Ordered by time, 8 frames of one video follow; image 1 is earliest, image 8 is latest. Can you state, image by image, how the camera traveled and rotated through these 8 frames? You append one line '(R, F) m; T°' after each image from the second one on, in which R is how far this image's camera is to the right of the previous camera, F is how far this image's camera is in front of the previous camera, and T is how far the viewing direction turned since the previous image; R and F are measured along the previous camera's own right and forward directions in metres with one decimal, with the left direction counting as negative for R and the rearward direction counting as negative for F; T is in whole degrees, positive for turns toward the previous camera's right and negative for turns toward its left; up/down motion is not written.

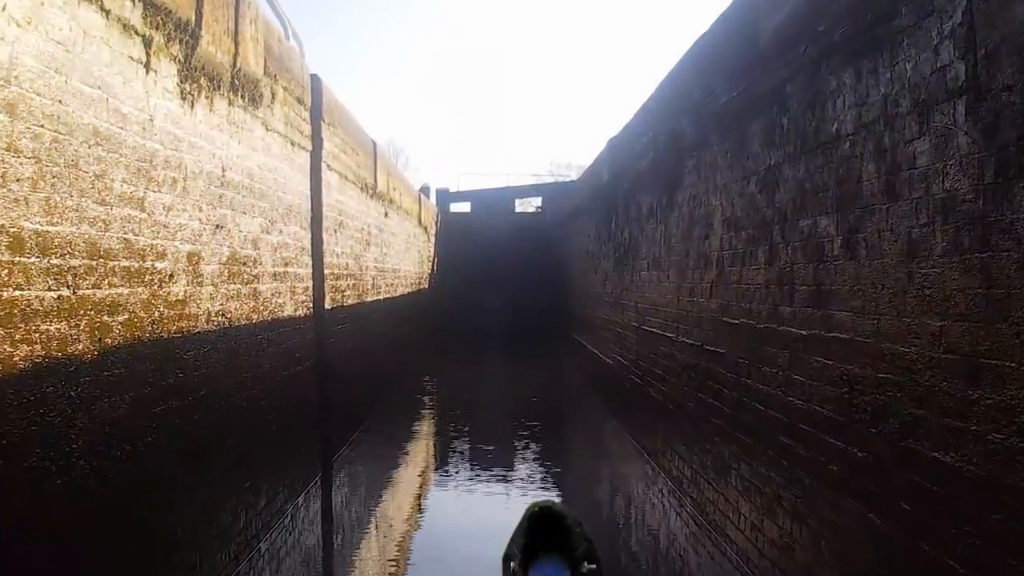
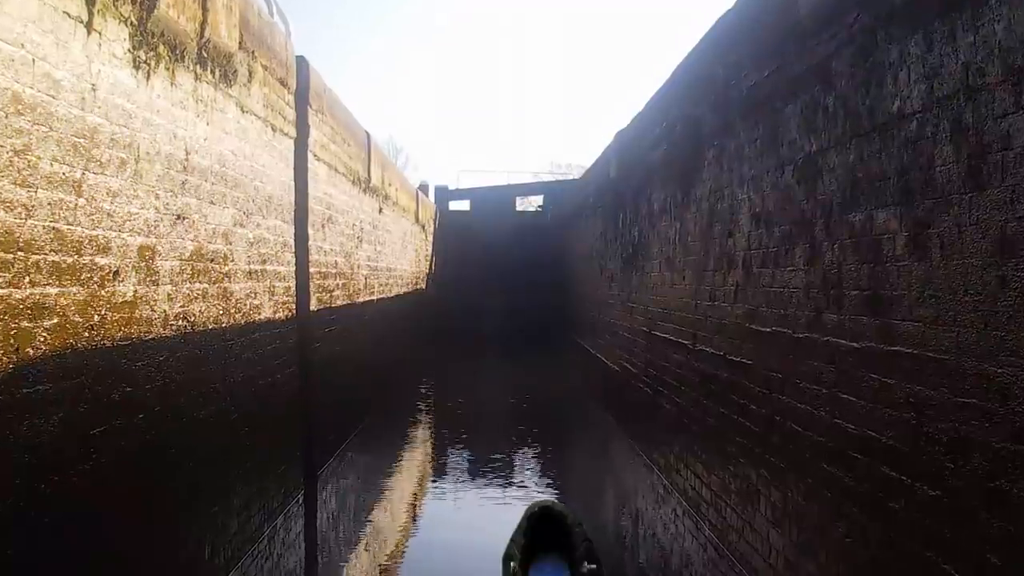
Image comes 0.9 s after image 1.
(0.0, +0.4) m; 0°
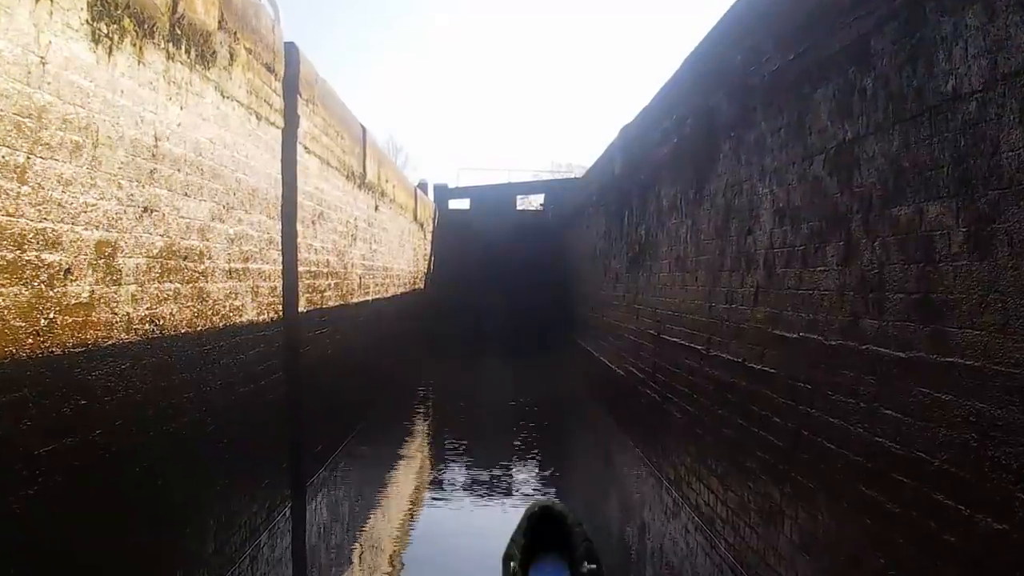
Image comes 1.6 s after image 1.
(0.0, +0.3) m; 0°
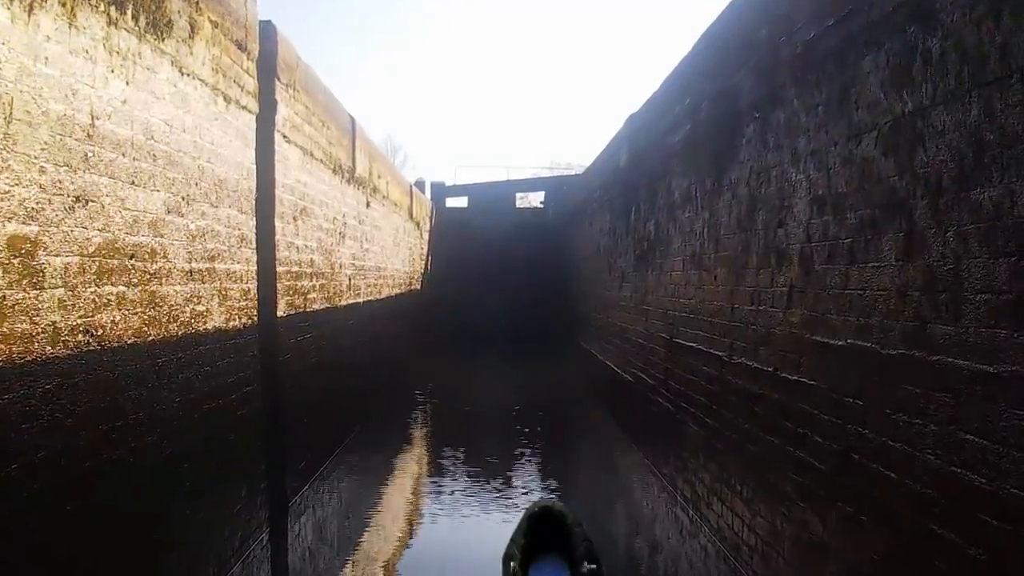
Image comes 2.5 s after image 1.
(0.0, +0.4) m; 0°
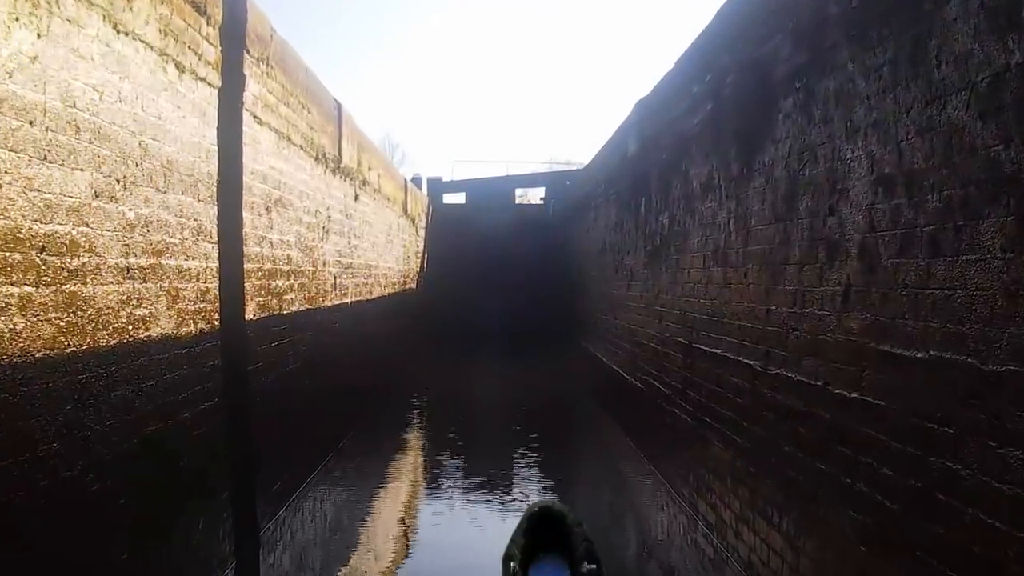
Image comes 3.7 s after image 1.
(0.0, +0.5) m; 0°
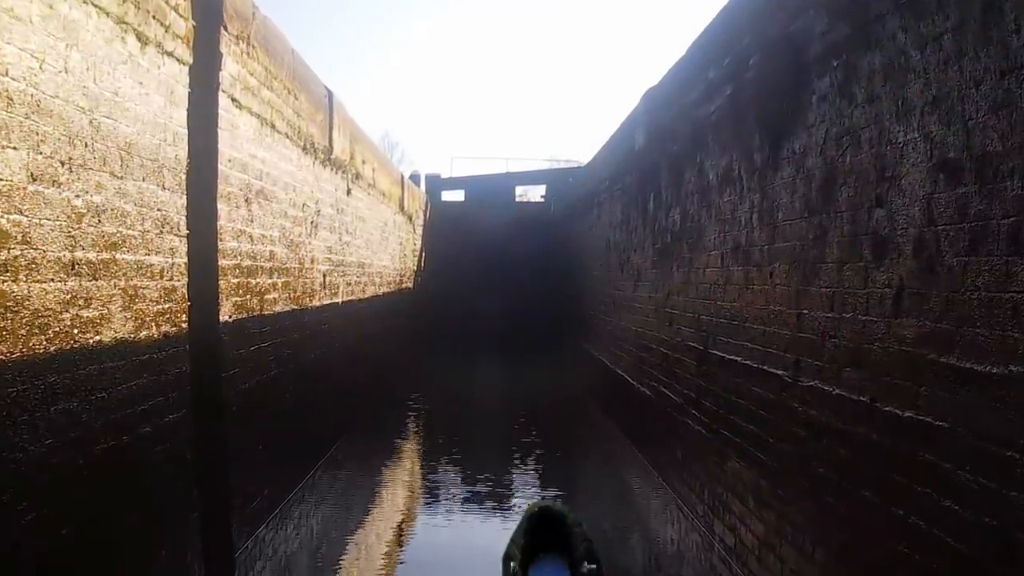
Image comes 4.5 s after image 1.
(0.0, +0.3) m; 0°
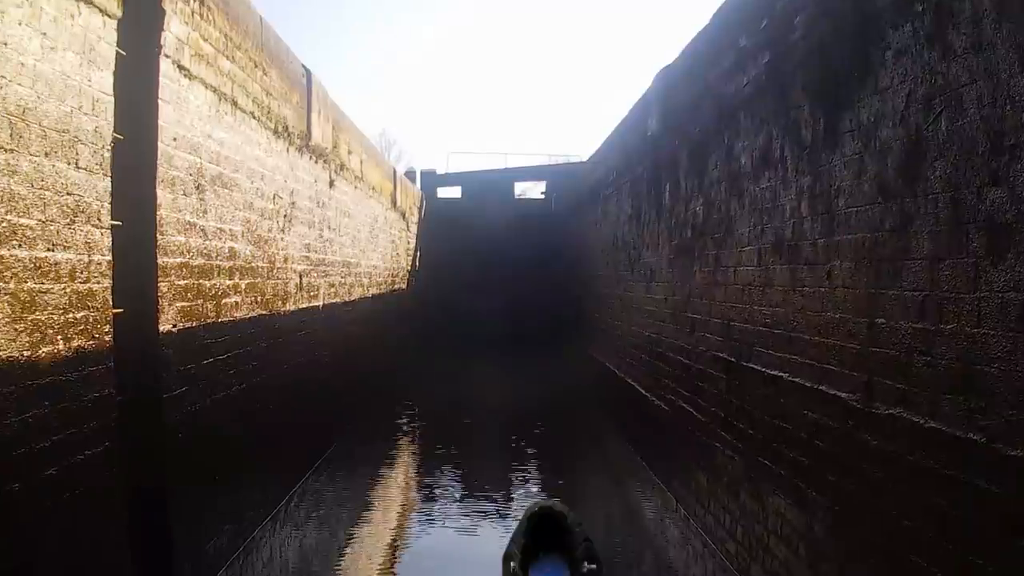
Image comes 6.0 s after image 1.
(0.0, +0.6) m; 0°
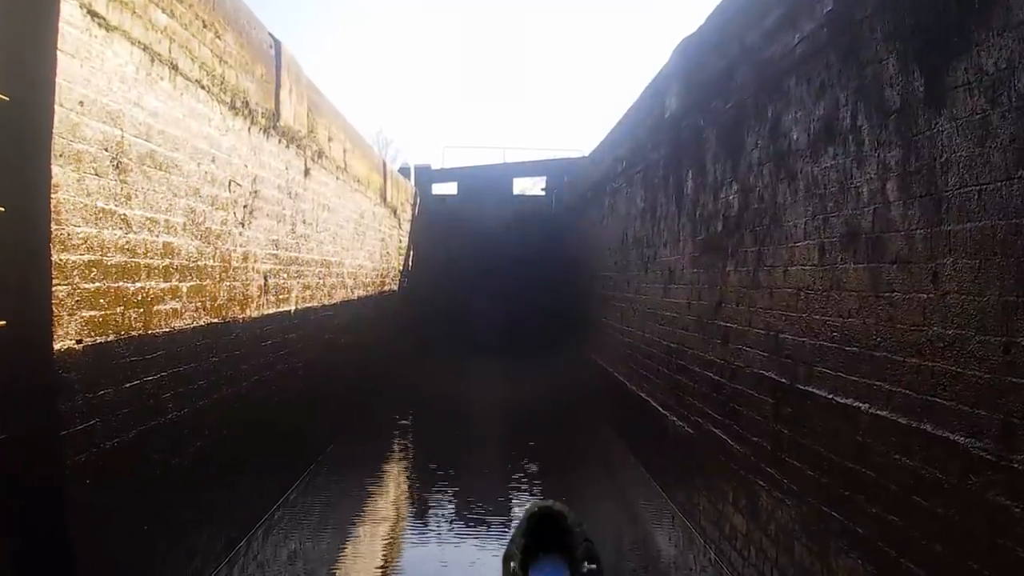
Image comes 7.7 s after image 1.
(0.0, +0.6) m; 0°
